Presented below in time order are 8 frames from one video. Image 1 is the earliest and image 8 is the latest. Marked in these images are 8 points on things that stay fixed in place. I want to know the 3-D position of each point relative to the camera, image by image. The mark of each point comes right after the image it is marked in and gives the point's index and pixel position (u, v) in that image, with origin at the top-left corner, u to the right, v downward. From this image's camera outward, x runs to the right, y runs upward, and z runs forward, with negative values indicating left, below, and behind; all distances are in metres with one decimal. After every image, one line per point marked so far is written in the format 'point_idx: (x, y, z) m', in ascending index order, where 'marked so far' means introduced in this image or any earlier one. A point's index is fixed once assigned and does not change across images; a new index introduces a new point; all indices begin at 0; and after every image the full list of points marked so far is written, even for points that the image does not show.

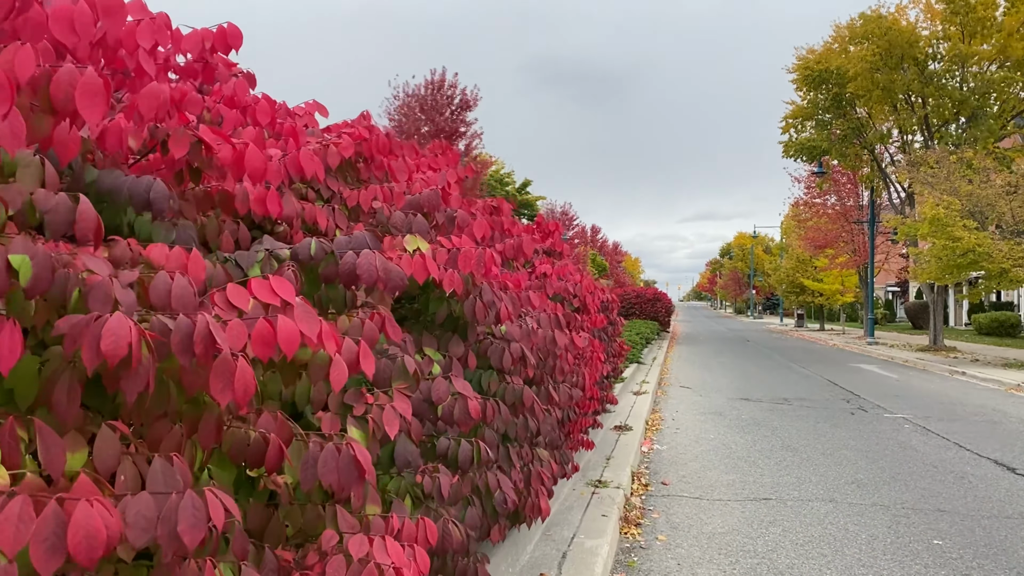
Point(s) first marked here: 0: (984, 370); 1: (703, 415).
0: (+10.8, -1.9, +14.8) m
1: (+2.9, -2.0, +10.0) m
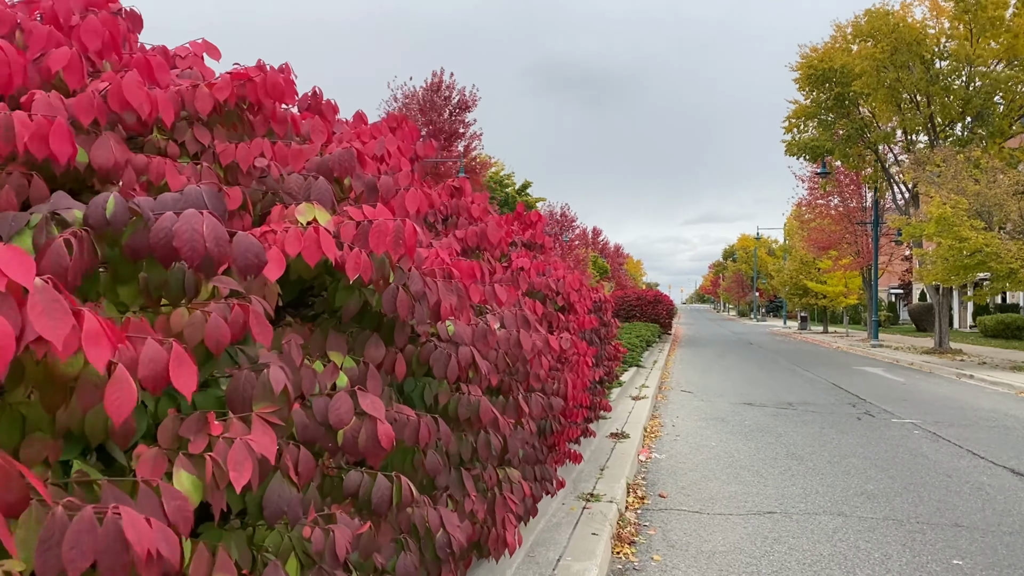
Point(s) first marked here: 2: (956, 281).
0: (+10.8, -1.9, +14.3) m
1: (+2.8, -2.0, +9.6) m
2: (+10.9, +0.2, +15.7) m
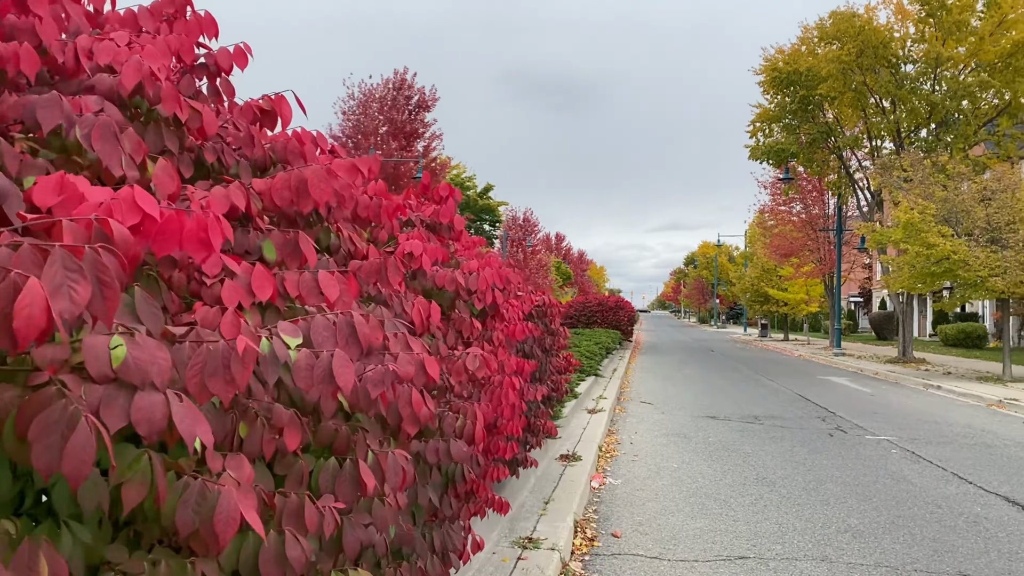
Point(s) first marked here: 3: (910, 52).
0: (+9.7, -2.1, +13.9) m
1: (+2.0, -2.0, +8.7) m
2: (+9.8, 0.0, +15.3) m
3: (+10.6, +6.2, +17.1) m
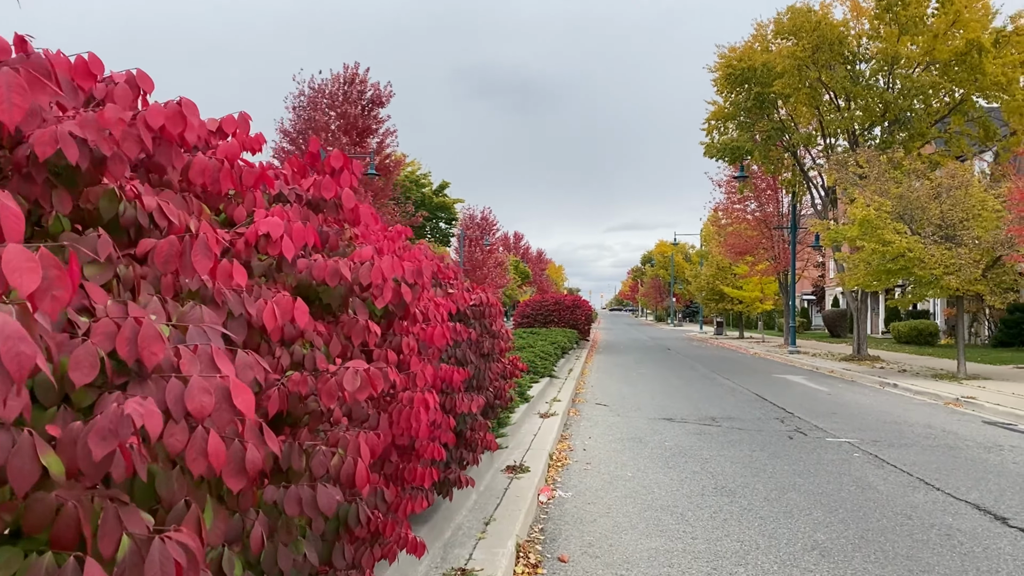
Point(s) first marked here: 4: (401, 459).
0: (+8.7, -2.0, +13.9) m
1: (+1.4, -2.0, +8.3) m
2: (+8.7, 0.0, +15.4) m
3: (+9.4, +6.3, +17.1) m
4: (-0.5, -0.7, +2.7) m
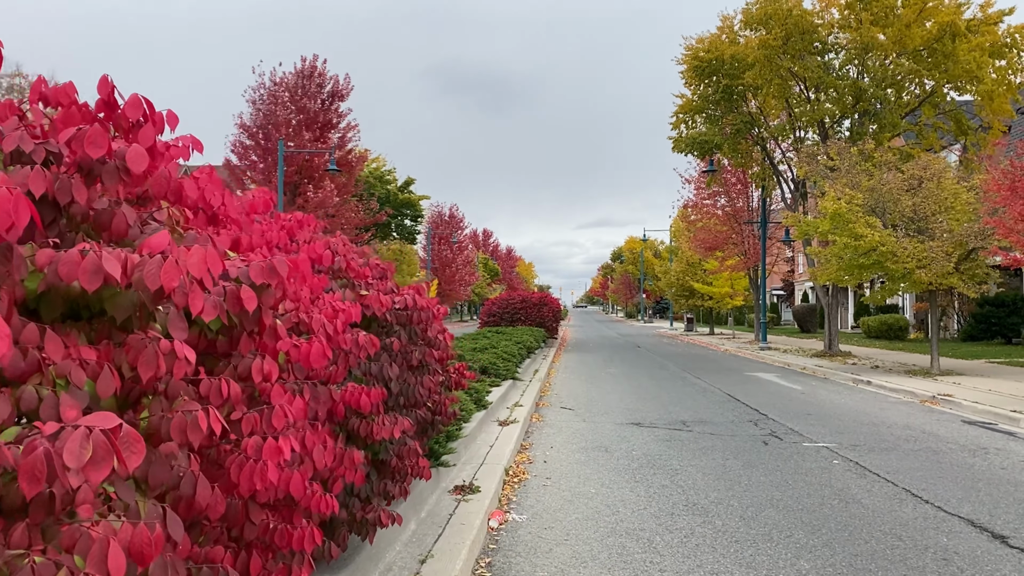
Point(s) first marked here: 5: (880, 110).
0: (+7.9, -1.9, +13.7) m
1: (+0.9, -2.0, +7.7) m
2: (+7.9, +0.2, +15.1) m
3: (+8.4, +6.4, +16.9) m
4: (-0.7, -0.7, +2.0) m
5: (+9.4, +4.5, +16.6) m
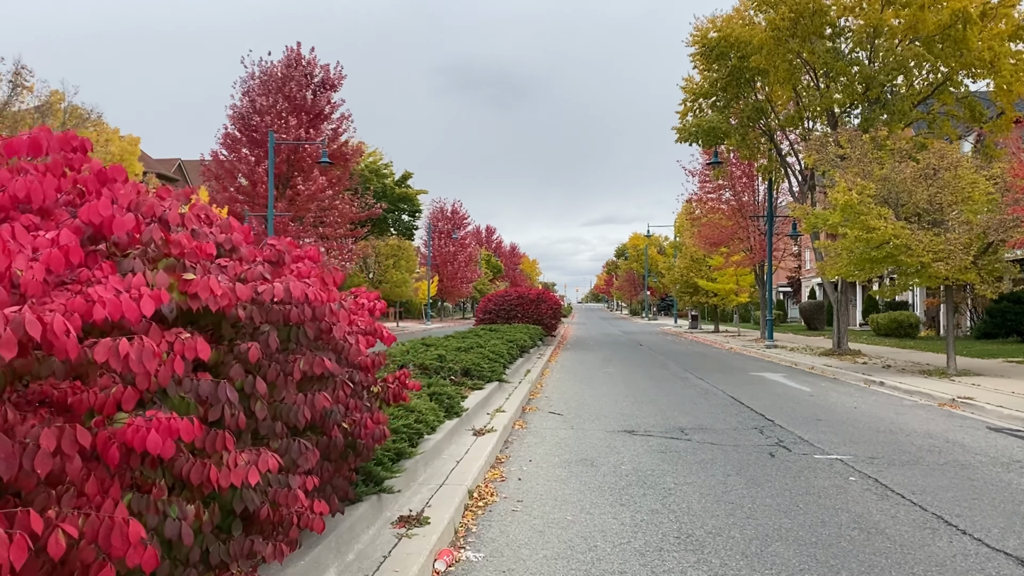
0: (+7.7, -1.8, +12.7) m
1: (+0.6, -1.9, +6.8) m
2: (+7.6, +0.3, +14.1) m
3: (+8.2, +6.6, +15.9) m
4: (-1.1, -0.7, +1.1) m
5: (+9.1, +4.6, +15.6) m
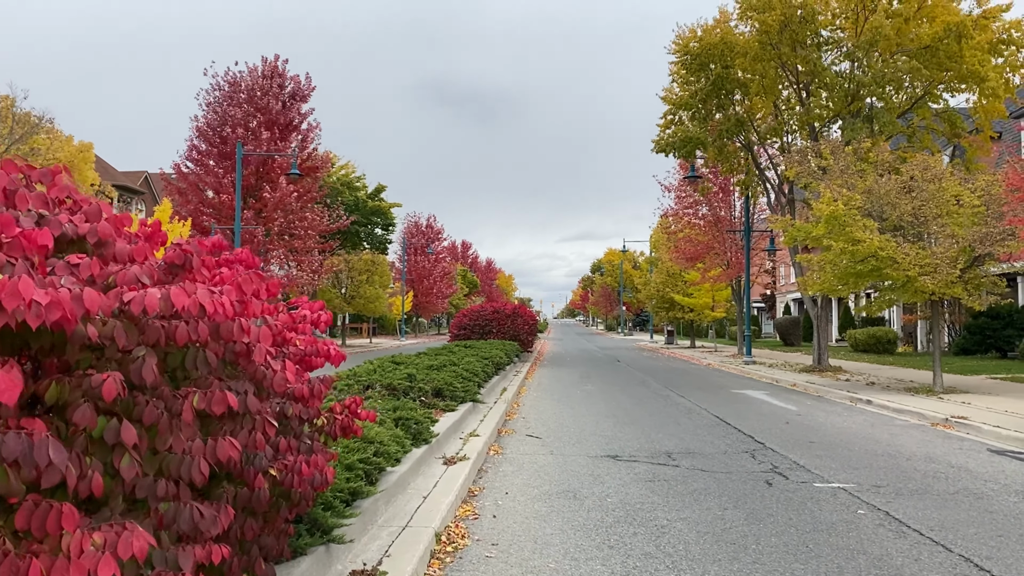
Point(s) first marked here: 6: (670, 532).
0: (+7.2, -2.1, +12.3) m
1: (+0.3, -2.0, +6.1) m
2: (+7.1, 0.0, +13.7) m
3: (+7.6, +6.2, +15.7) m
4: (-1.1, -0.7, +0.4) m
5: (+8.6, +4.3, +15.4) m
6: (+1.3, -2.0, +5.3) m
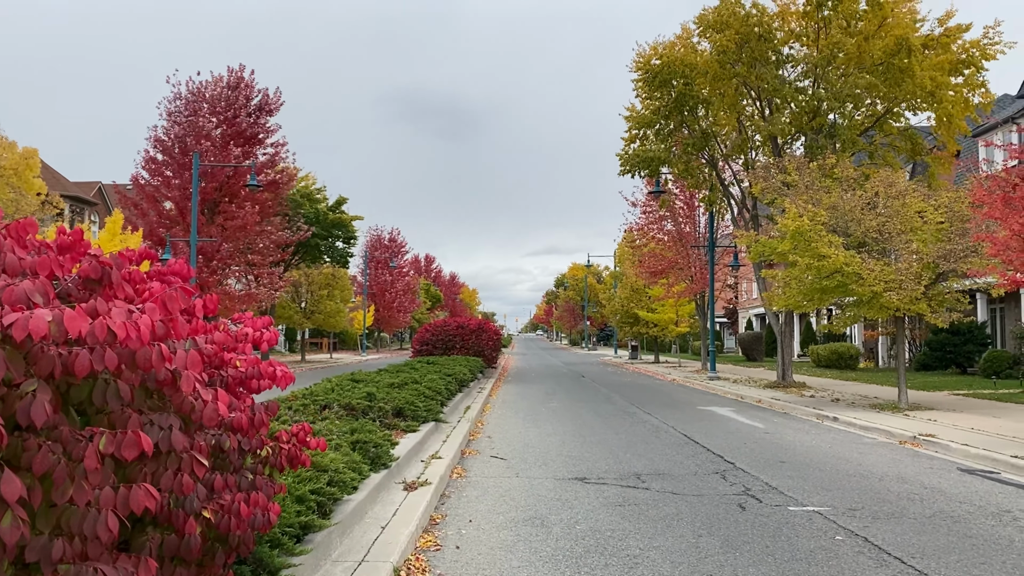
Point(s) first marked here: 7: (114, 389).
0: (+6.6, -2.4, +12.3) m
1: (0.0, -2.2, +5.8) m
2: (+6.4, -0.4, +13.8) m
3: (+6.8, +5.8, +15.9) m
4: (-1.1, -0.7, 0.0) m
5: (+7.7, +3.9, +15.6) m
6: (+1.0, -2.1, +5.0) m
7: (-1.0, -0.3, +1.7) m
